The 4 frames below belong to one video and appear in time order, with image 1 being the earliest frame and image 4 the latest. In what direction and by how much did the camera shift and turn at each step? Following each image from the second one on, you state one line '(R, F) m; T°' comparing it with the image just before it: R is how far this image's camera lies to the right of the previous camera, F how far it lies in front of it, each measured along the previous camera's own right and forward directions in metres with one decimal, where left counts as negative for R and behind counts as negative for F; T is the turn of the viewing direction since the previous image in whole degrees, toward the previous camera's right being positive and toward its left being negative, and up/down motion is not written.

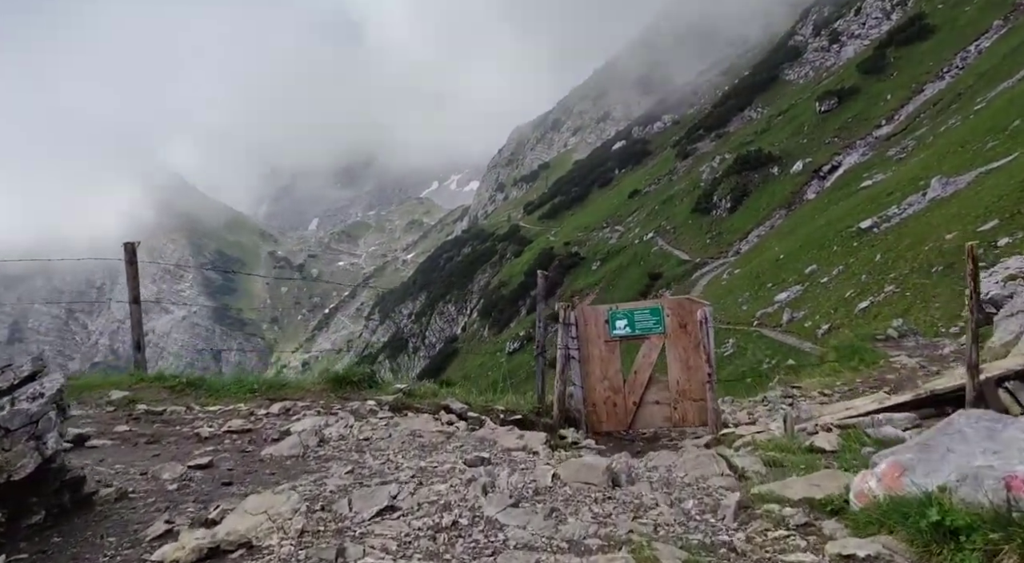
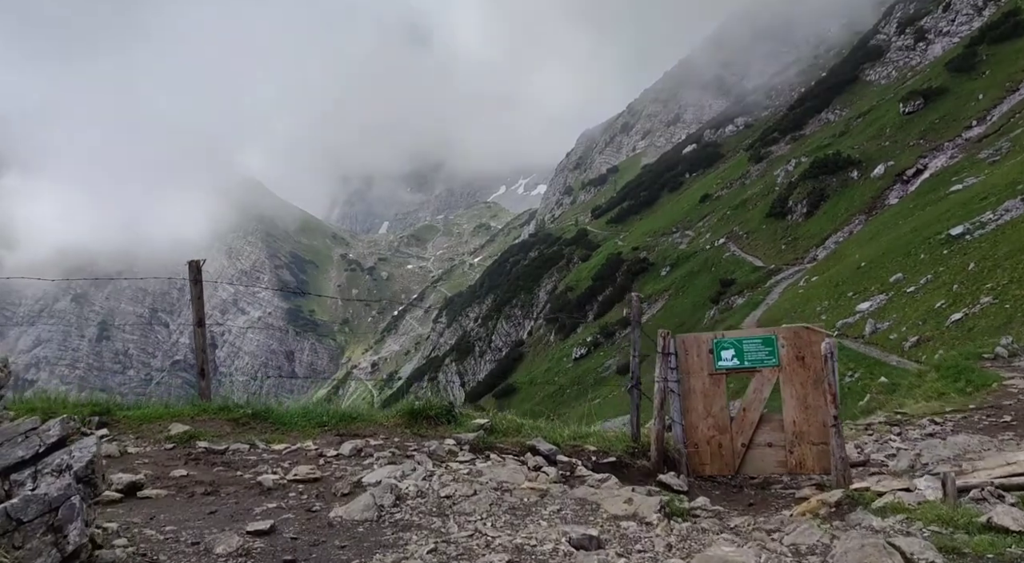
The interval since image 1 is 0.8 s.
(-0.2, +0.6) m; -5°
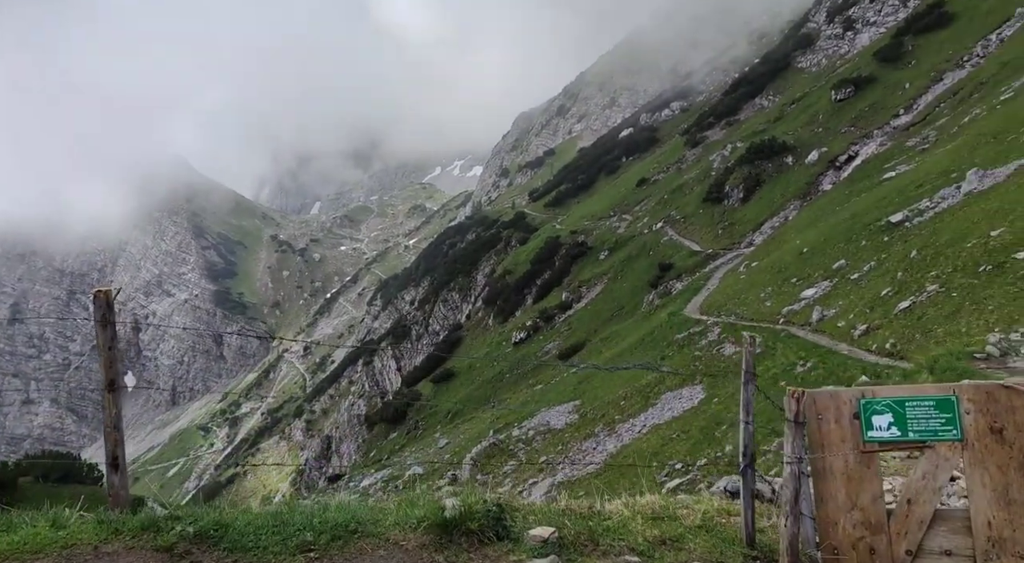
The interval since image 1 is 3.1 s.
(-0.6, +1.7) m; +5°
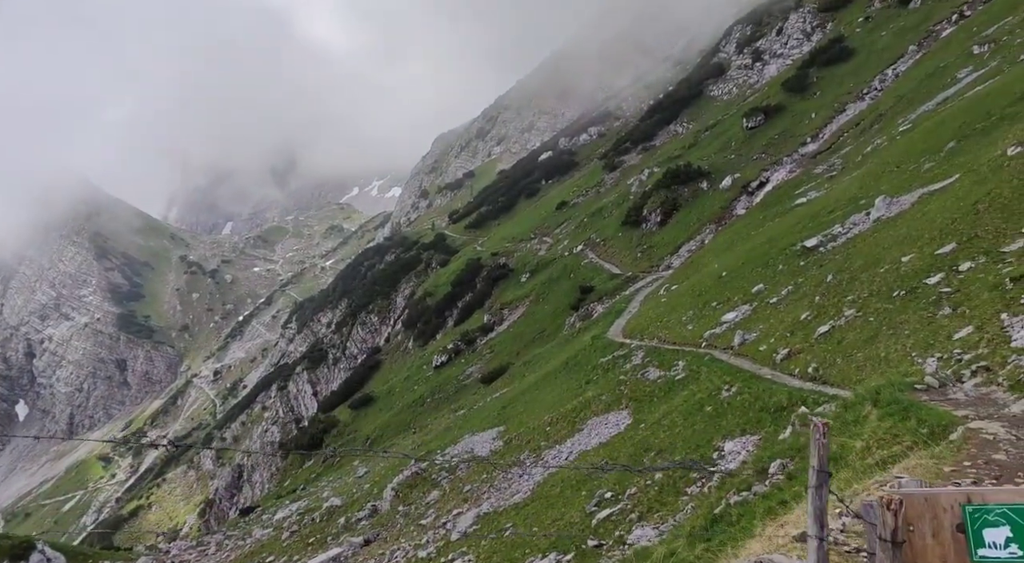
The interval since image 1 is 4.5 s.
(-0.3, +1.0) m; +6°
